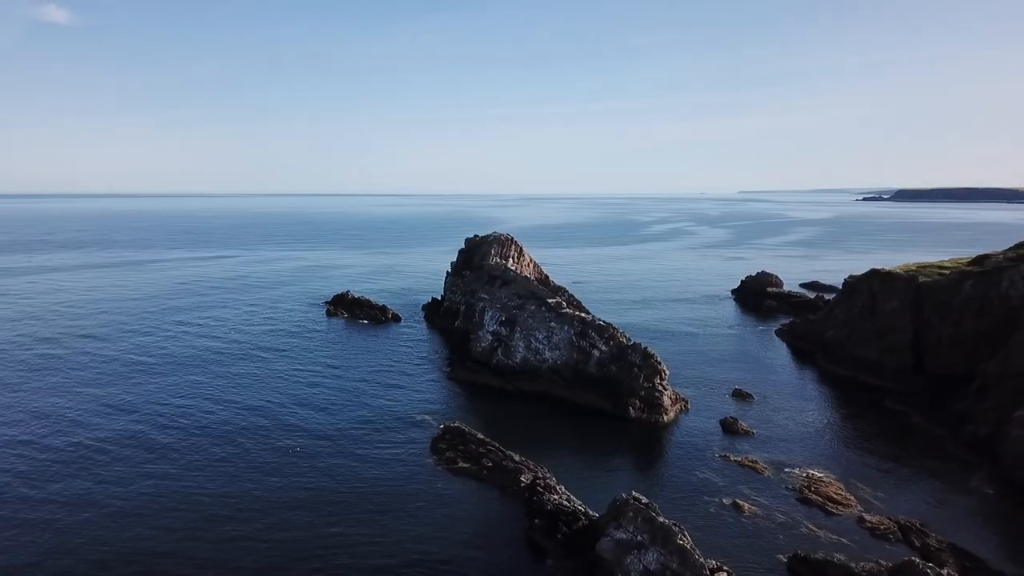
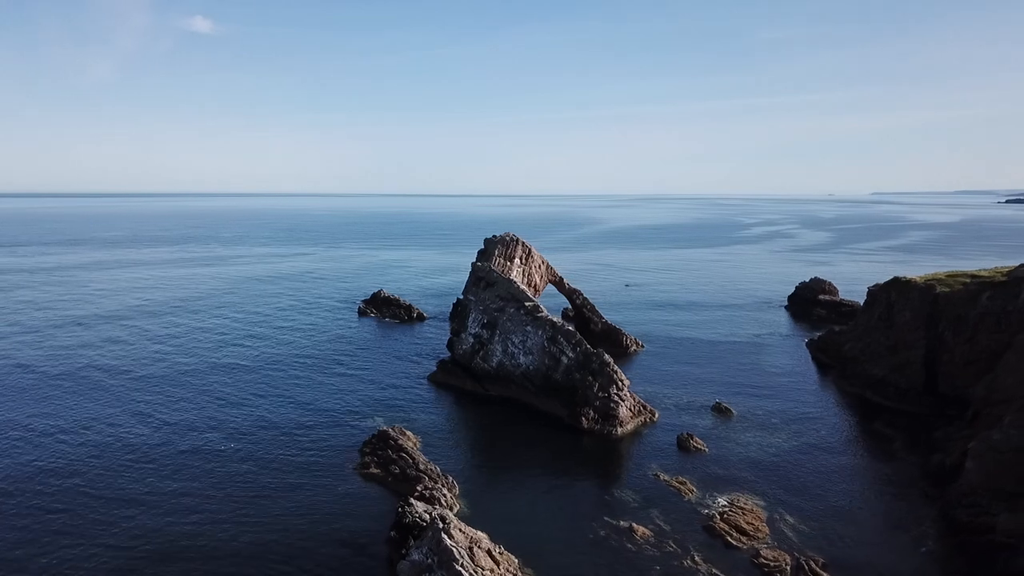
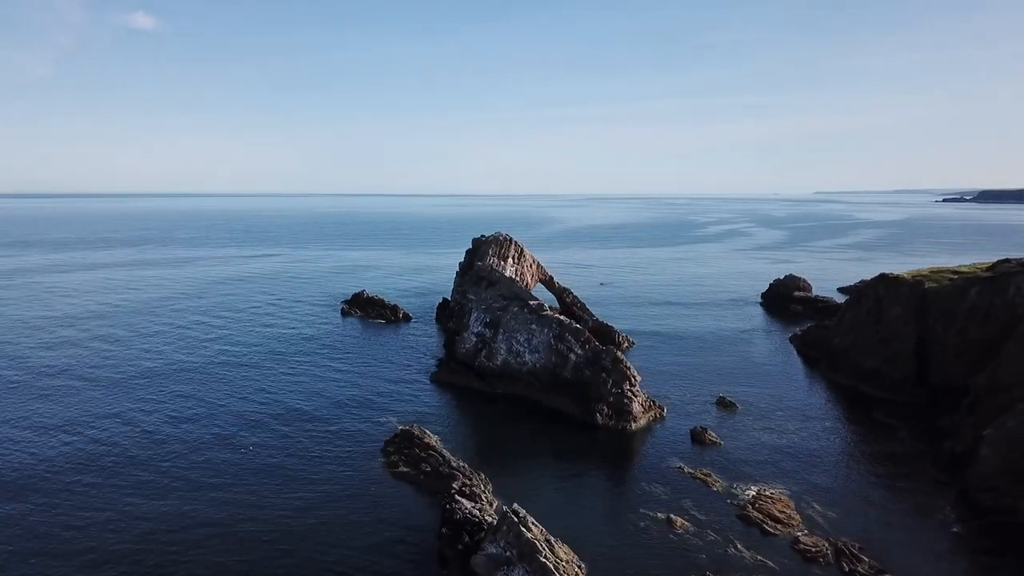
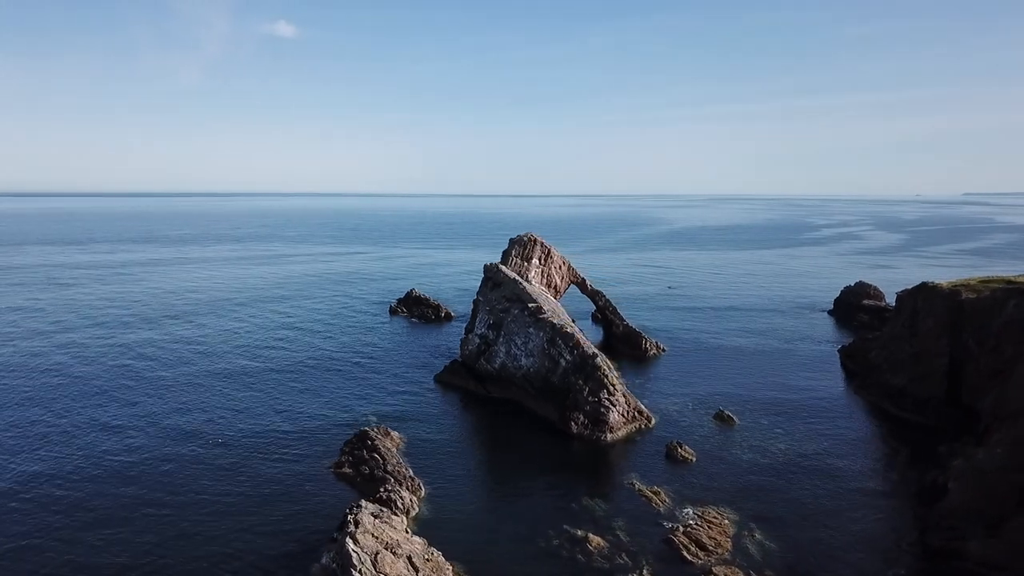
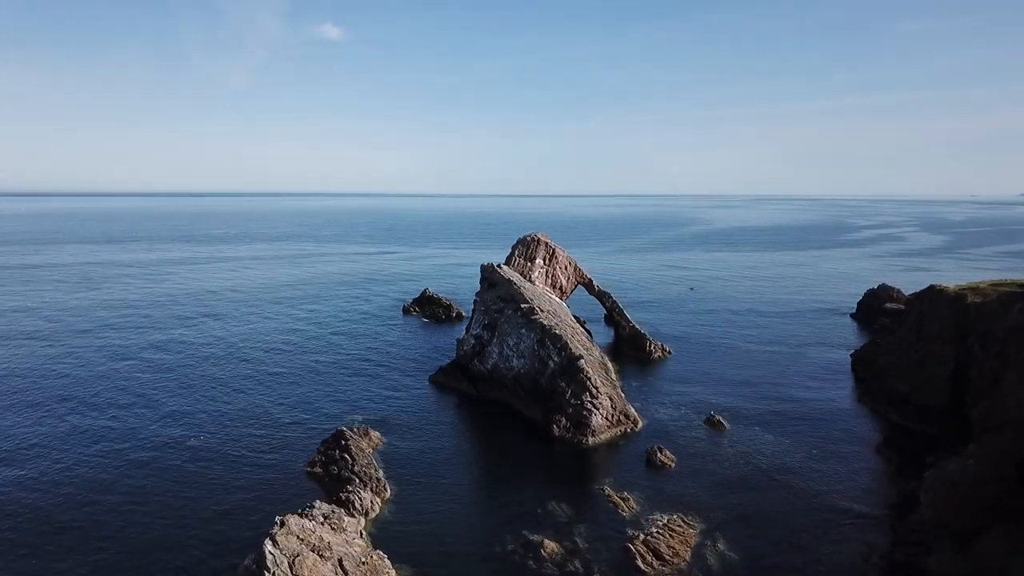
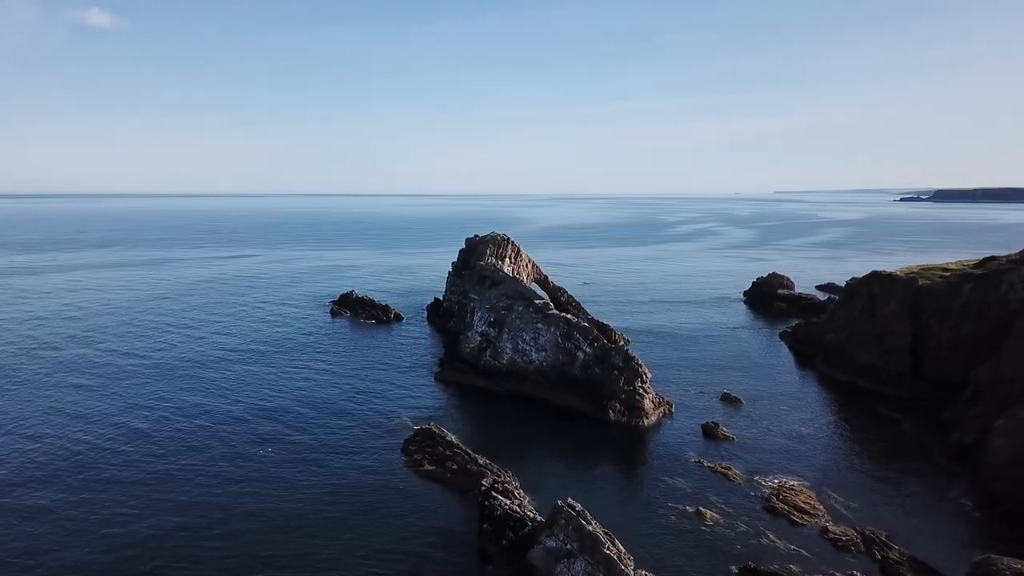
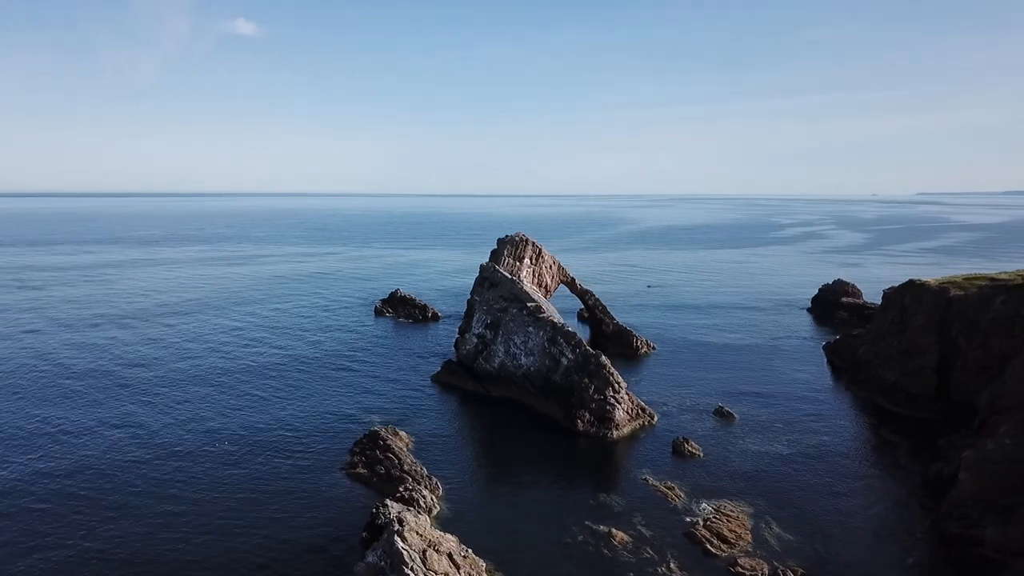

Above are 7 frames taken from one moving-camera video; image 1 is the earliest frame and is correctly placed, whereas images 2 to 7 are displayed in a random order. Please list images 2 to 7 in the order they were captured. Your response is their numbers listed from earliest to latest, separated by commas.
6, 3, 2, 7, 4, 5
